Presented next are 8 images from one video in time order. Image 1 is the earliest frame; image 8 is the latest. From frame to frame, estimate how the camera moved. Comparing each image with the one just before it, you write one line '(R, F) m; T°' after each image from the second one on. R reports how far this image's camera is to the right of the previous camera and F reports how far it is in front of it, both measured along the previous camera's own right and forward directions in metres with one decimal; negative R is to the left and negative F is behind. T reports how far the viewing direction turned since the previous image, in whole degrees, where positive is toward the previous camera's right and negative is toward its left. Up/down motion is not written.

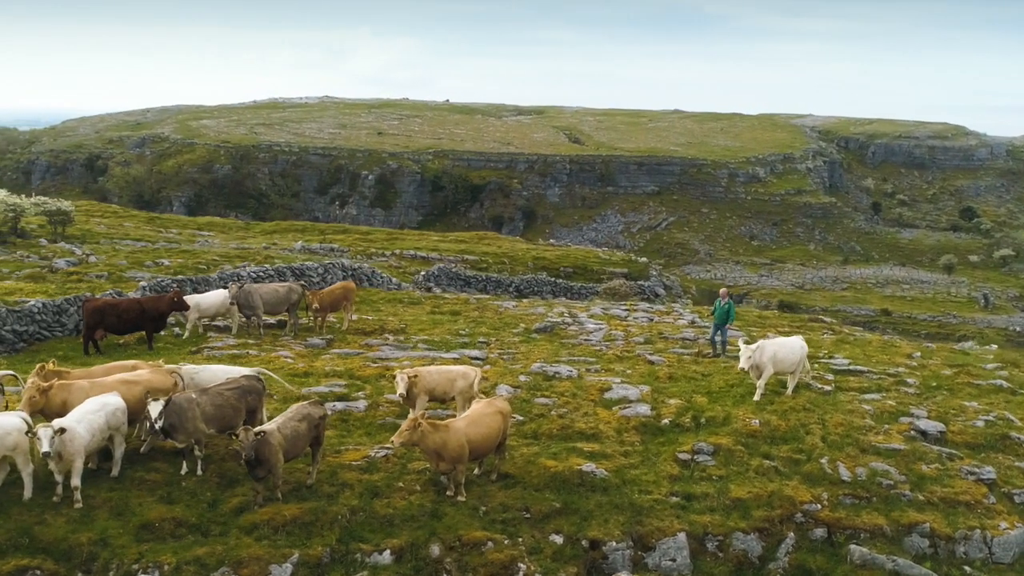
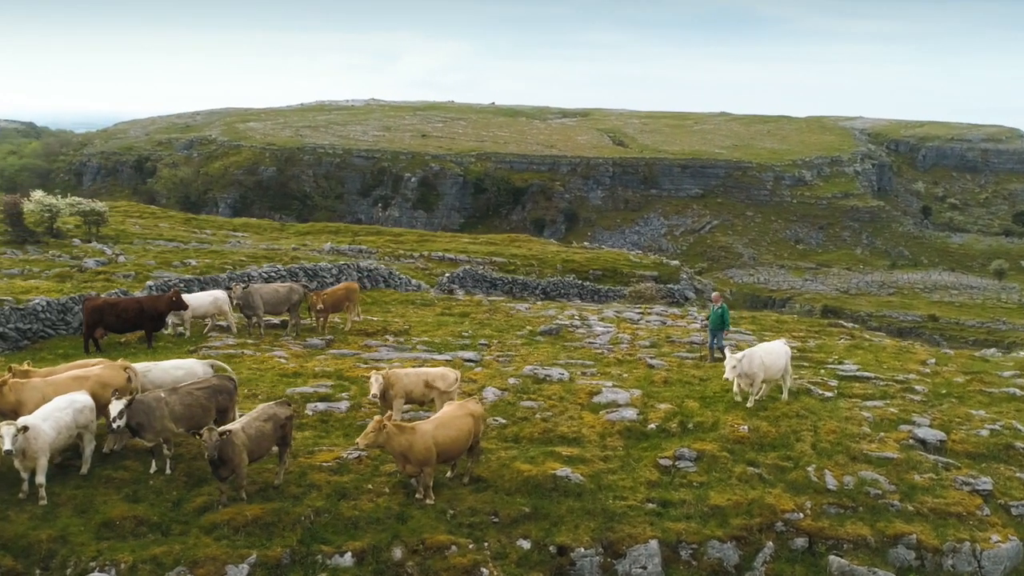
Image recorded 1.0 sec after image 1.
(+1.1, +0.2) m; -3°
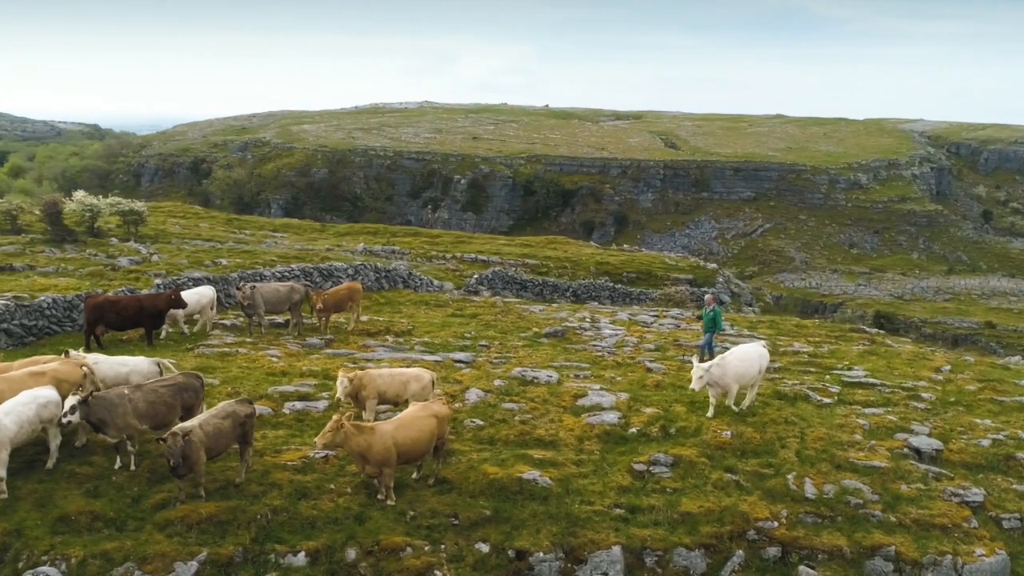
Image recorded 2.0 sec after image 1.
(+1.4, +0.2) m; -3°
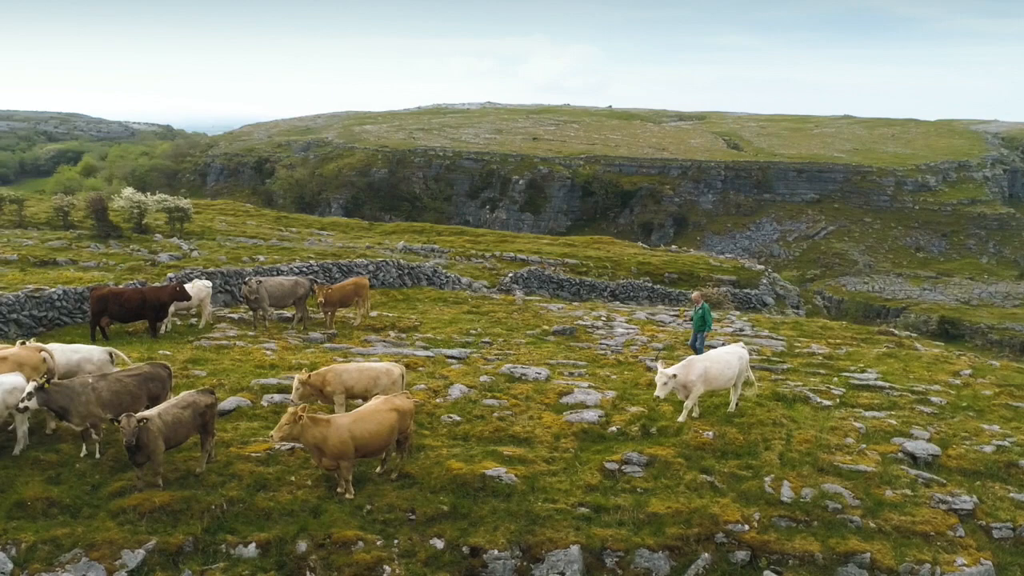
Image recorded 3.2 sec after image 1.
(+1.5, +0.3) m; -4°
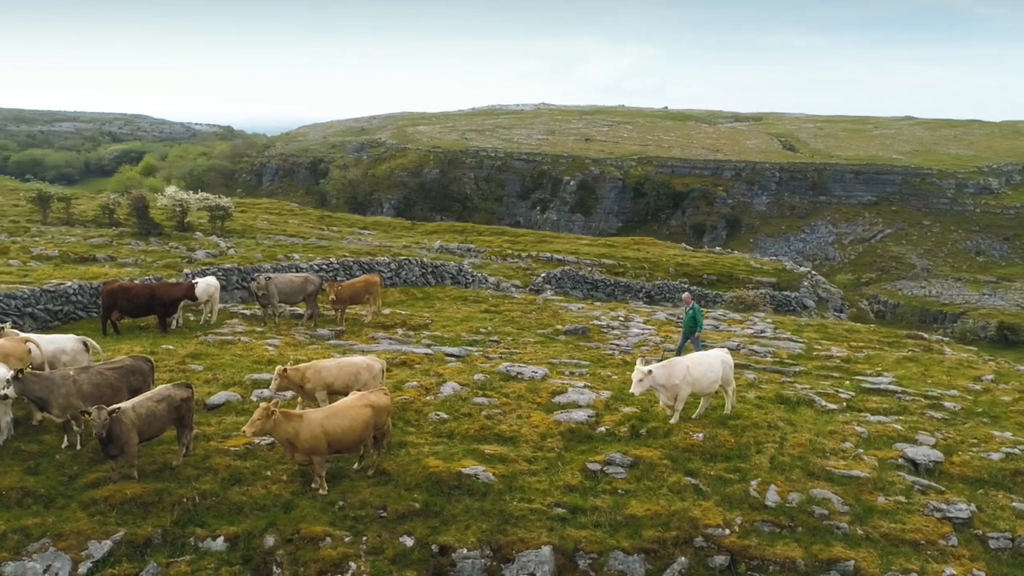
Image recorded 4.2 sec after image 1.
(+1.2, +0.2) m; -3°
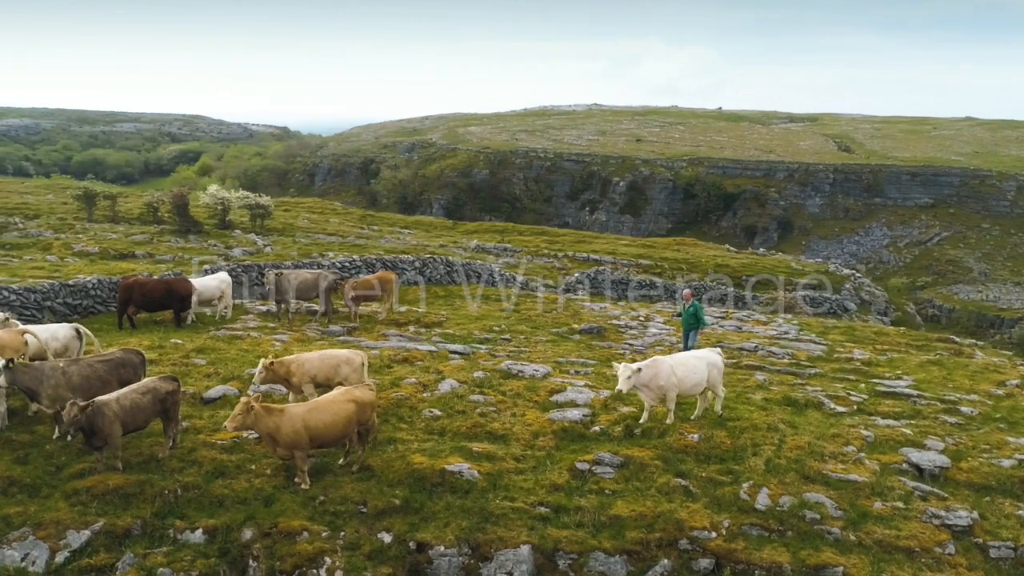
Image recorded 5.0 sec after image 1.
(+1.0, +0.2) m; -3°
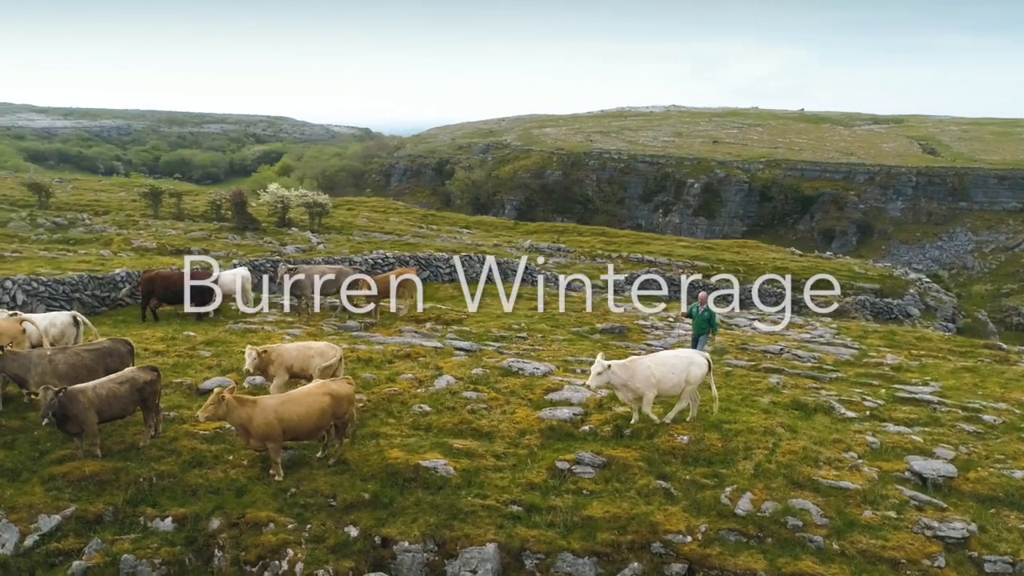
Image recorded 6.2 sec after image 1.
(+1.5, +0.3) m; -4°
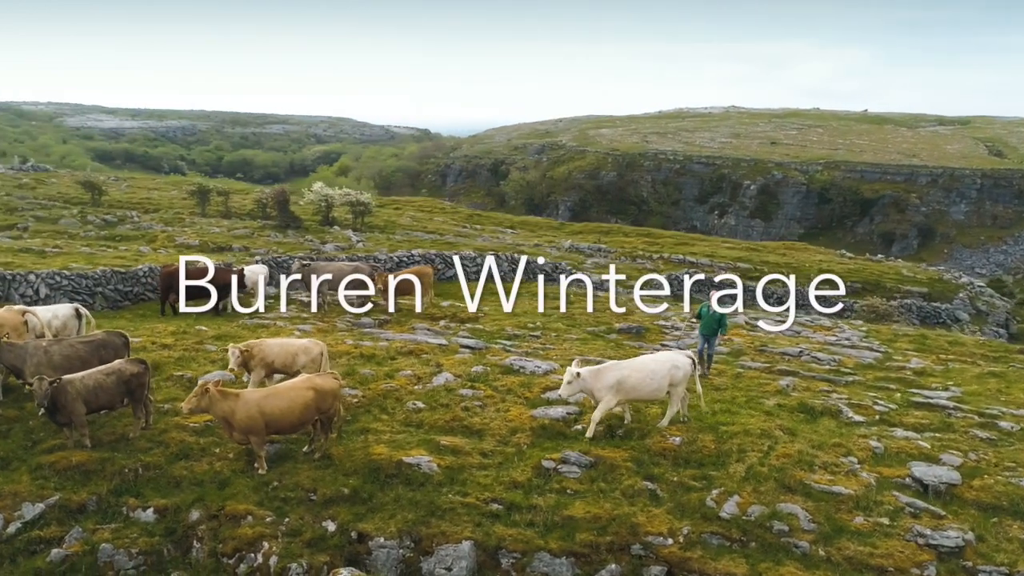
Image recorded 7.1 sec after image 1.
(+1.1, +0.2) m; -3°
